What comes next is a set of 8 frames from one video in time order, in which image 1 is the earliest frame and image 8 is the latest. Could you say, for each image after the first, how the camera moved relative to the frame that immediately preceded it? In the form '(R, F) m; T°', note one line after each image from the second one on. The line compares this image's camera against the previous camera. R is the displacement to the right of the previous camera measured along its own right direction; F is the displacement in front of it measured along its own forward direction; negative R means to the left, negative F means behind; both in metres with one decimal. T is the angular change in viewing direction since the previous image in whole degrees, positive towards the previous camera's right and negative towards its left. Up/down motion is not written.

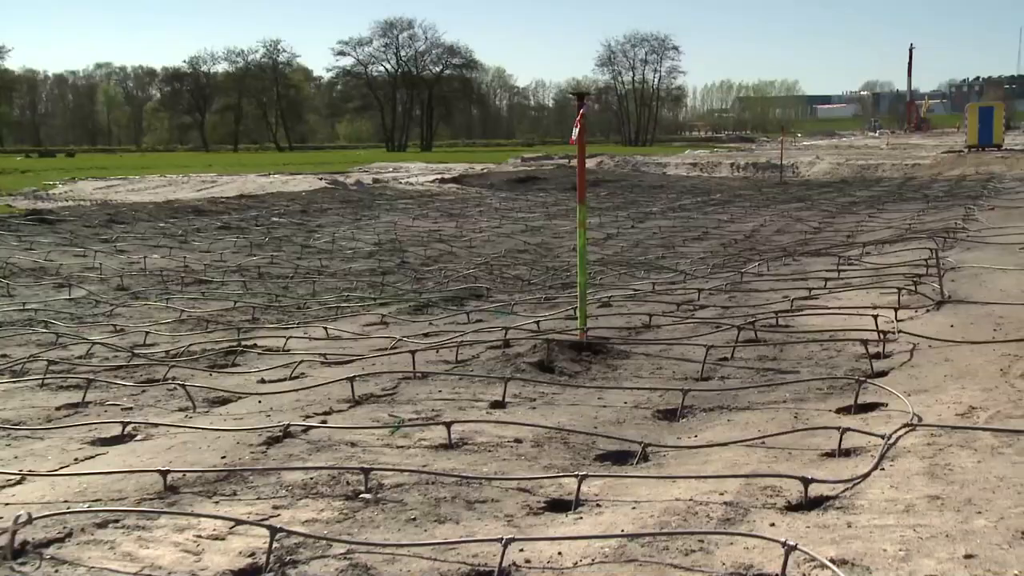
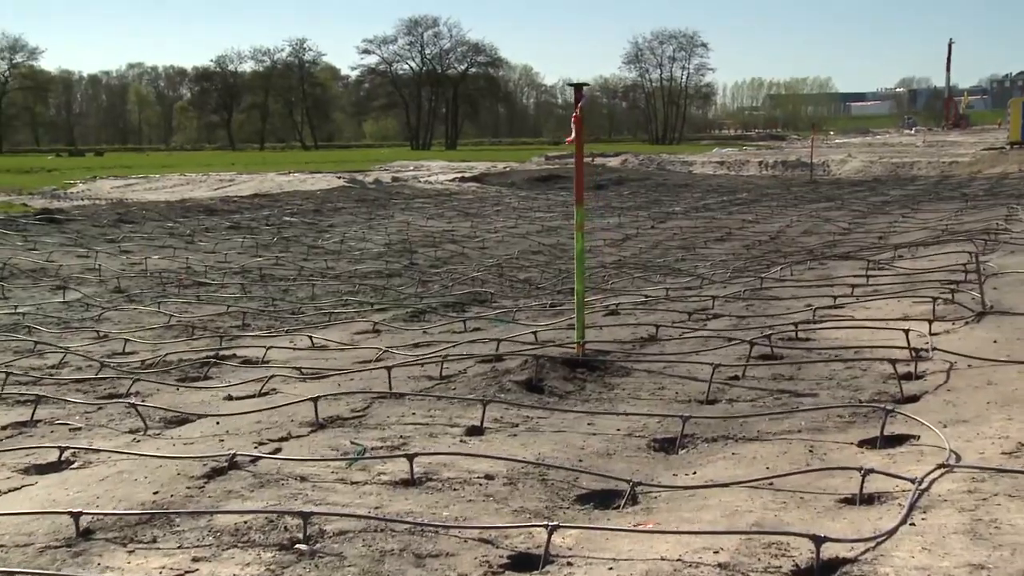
(+0.2, +0.5) m; -1°
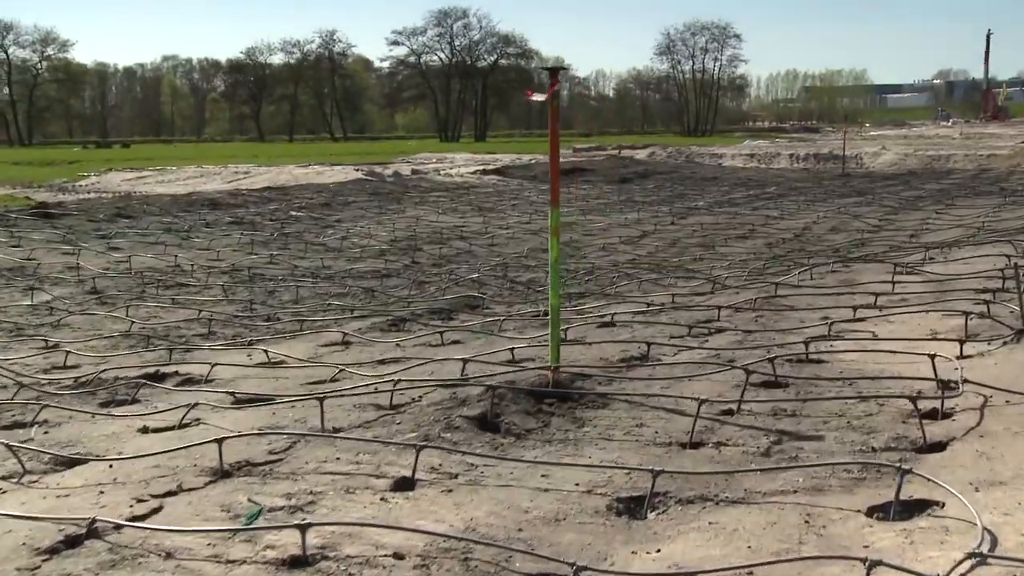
(+0.3, +0.8) m; -2°
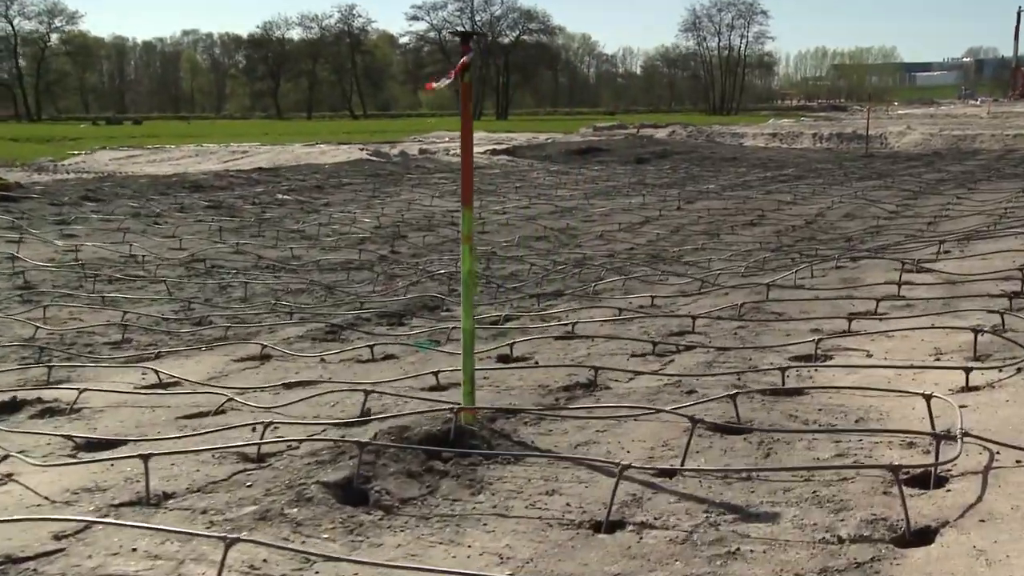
(+0.5, +1.0) m; -1°
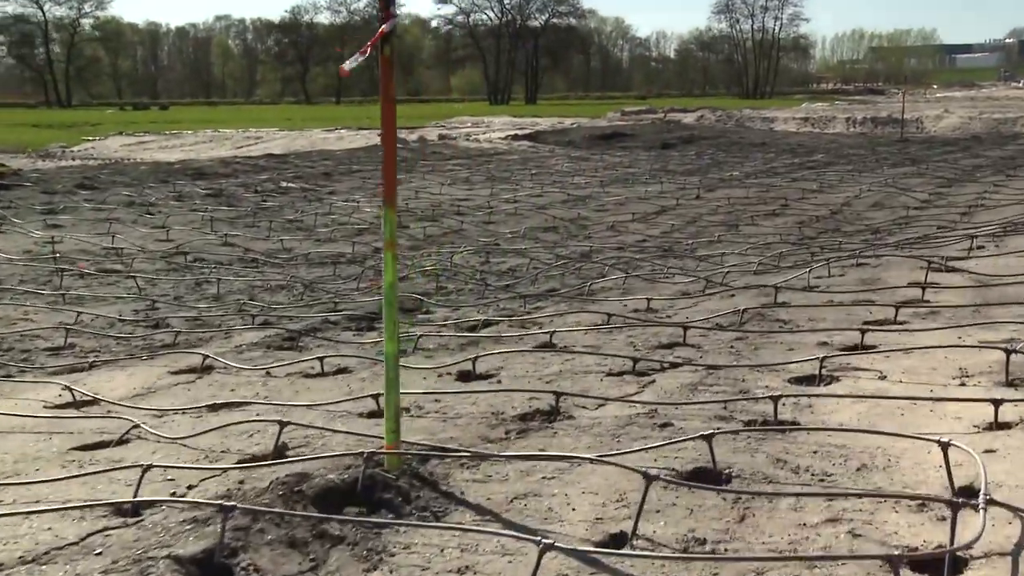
(+0.3, +0.7) m; -2°
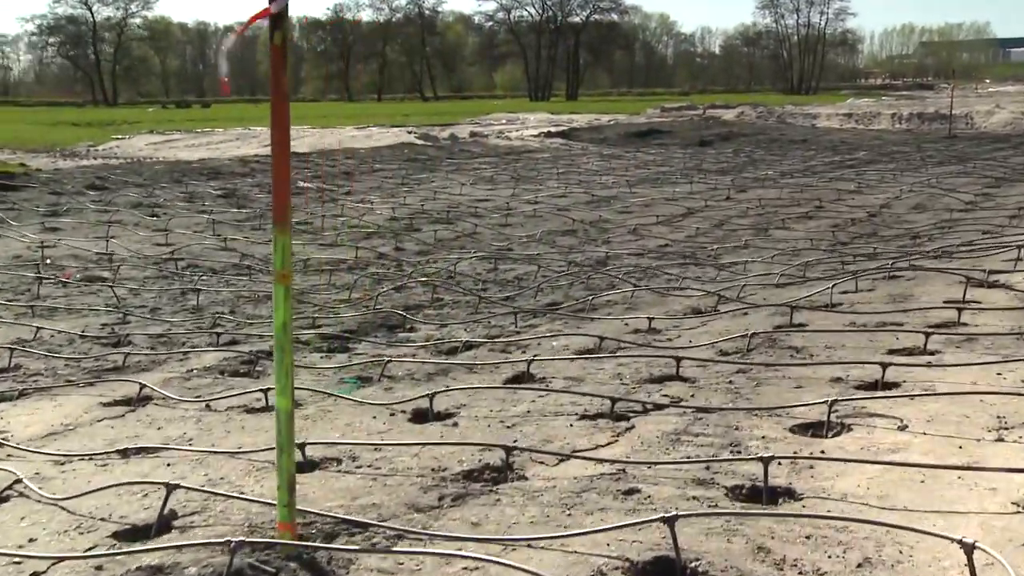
(+0.3, +0.7) m; -2°
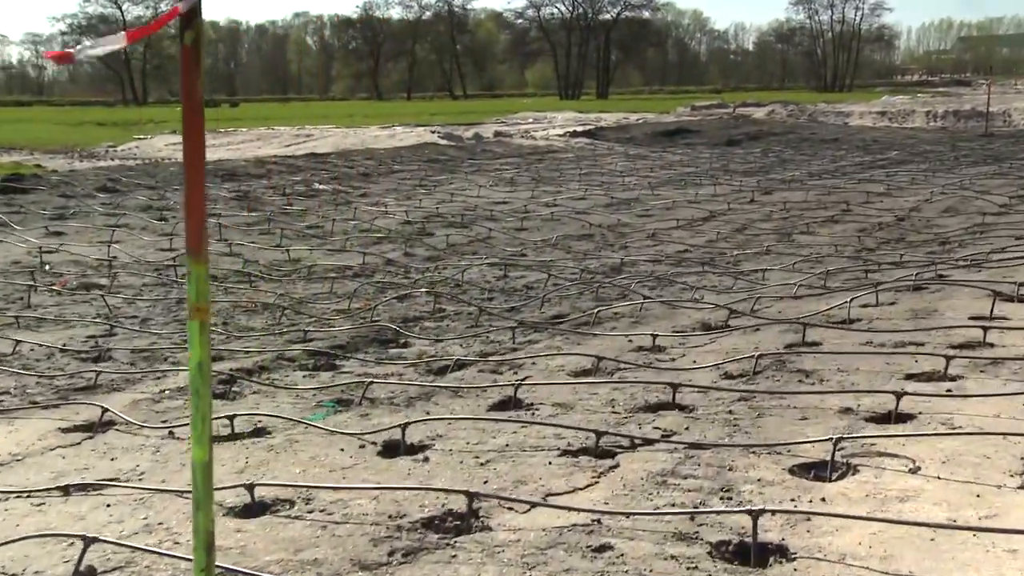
(+0.2, +0.4) m; -2°
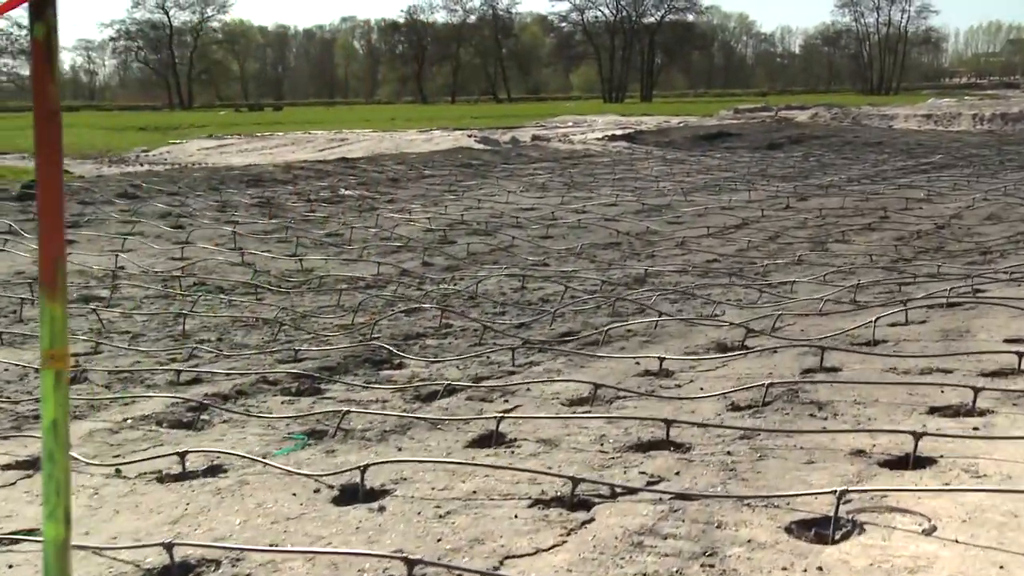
(+0.3, +0.4) m; -2°
